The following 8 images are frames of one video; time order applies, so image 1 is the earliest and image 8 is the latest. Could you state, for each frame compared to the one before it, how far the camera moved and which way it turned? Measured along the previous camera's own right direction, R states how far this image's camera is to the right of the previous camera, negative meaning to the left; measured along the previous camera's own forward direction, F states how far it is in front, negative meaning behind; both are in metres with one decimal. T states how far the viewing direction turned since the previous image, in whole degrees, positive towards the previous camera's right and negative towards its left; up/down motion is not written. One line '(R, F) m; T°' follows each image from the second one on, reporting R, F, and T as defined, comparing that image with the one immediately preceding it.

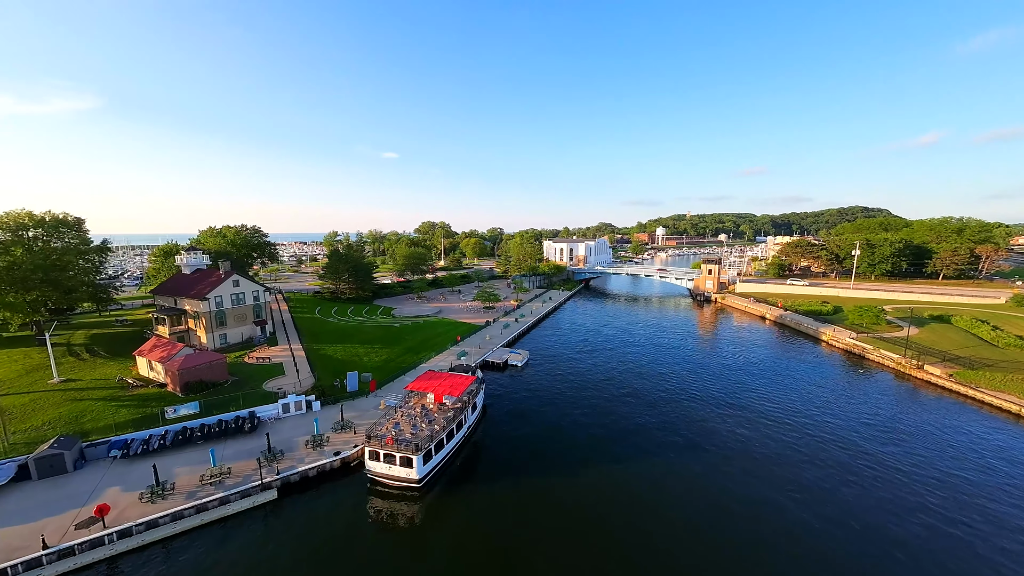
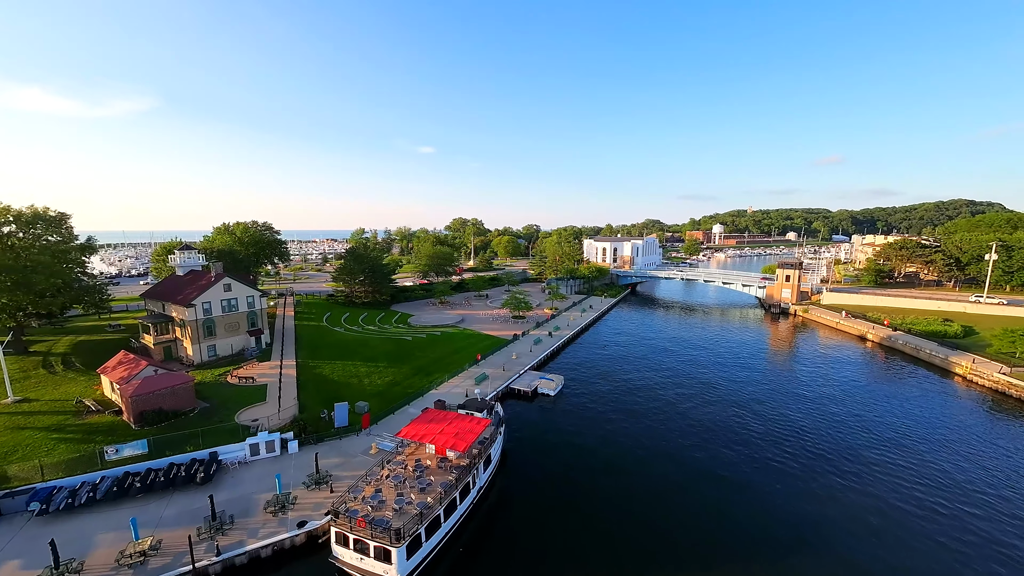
(+0.6, +9.3) m; -5°
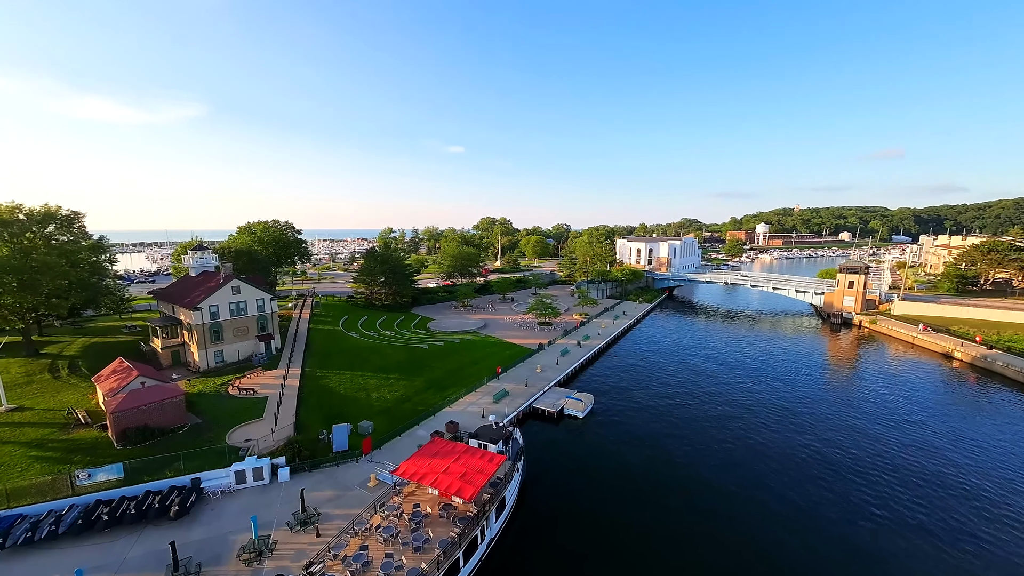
(+0.5, +4.6) m; -4°
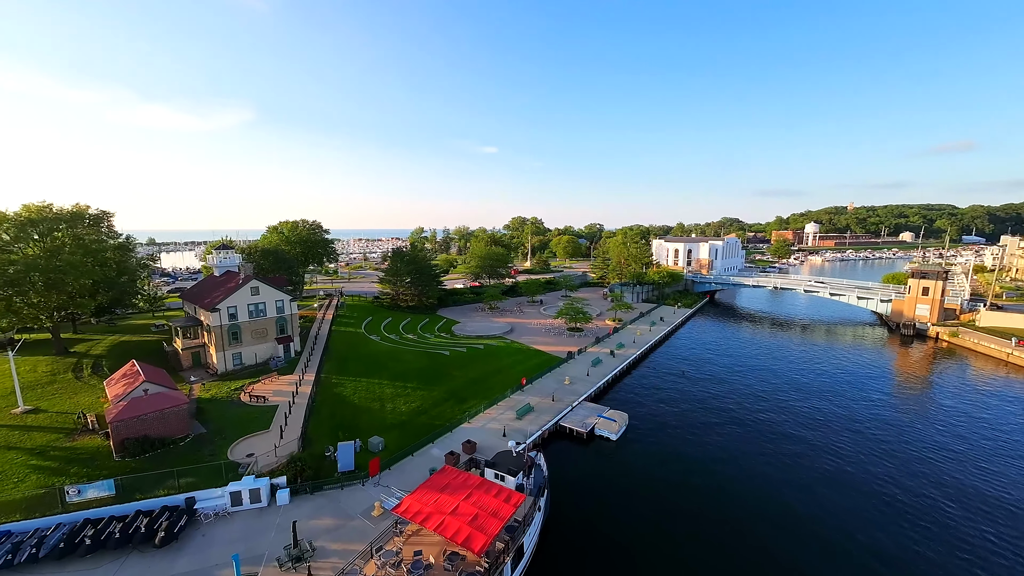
(+0.4, +3.4) m; -5°
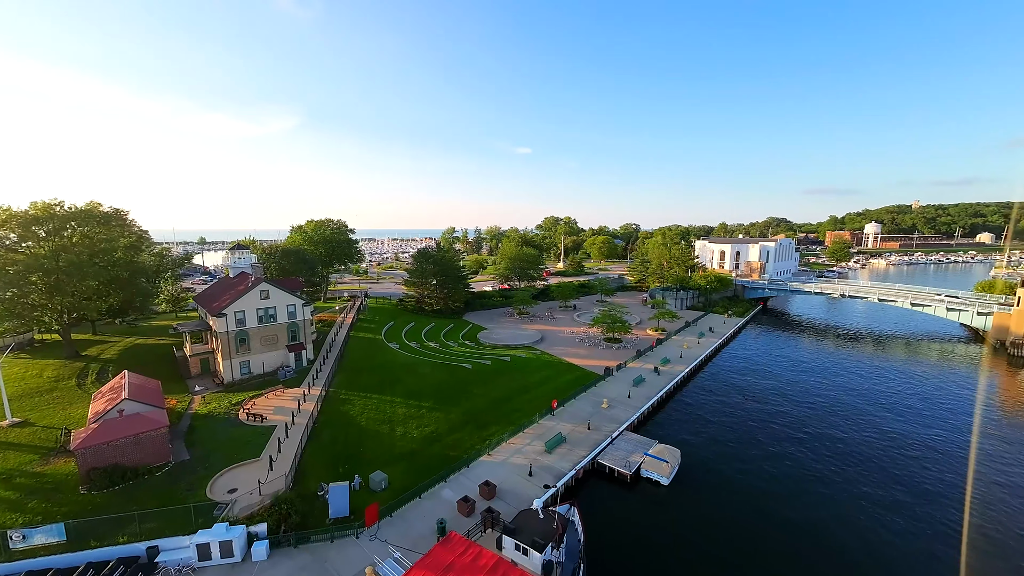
(+0.1, +5.1) m; -5°
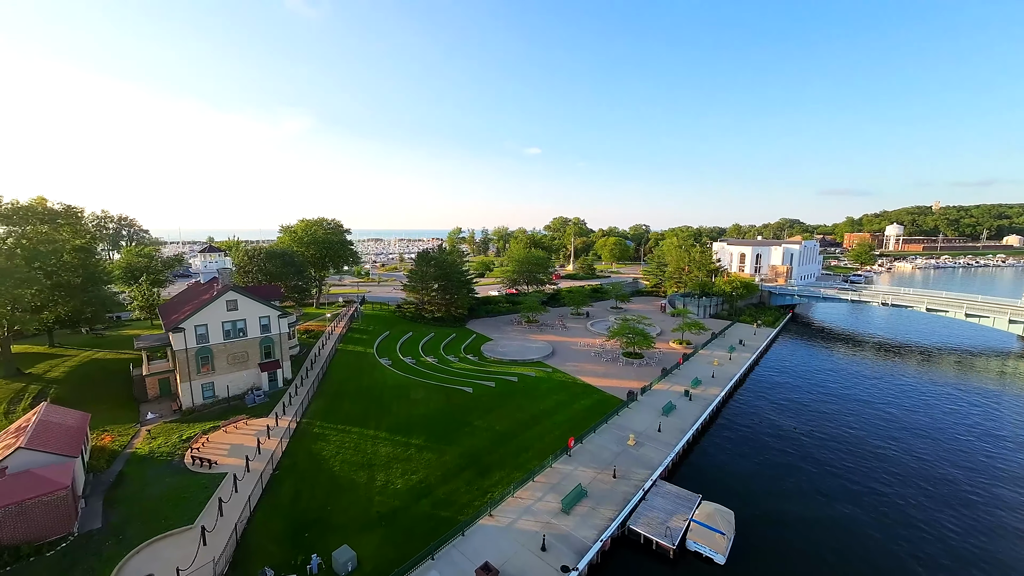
(-0.1, +5.9) m; -1°
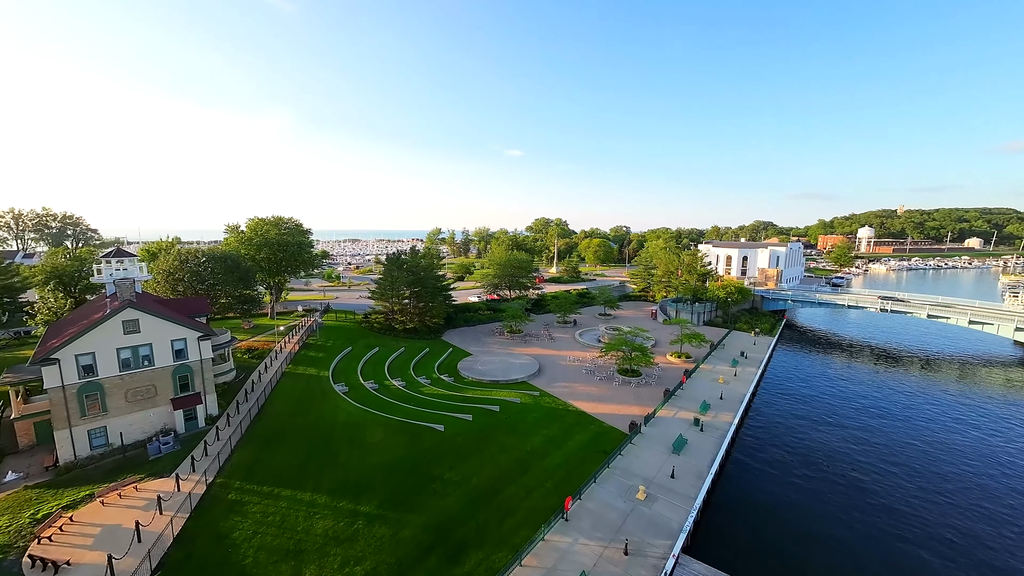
(0.0, +6.2) m; +3°
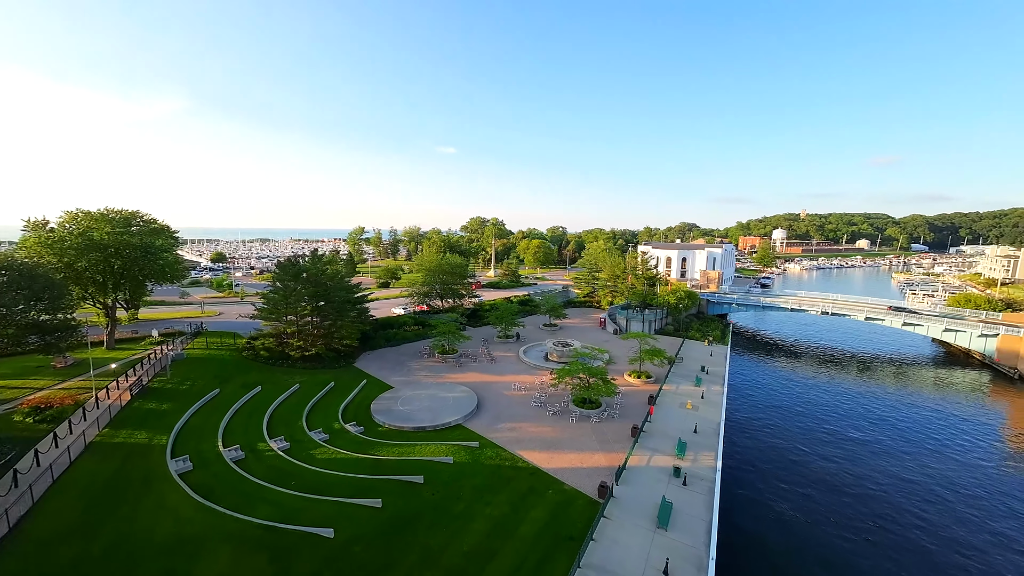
(+0.8, +8.8) m; +9°
